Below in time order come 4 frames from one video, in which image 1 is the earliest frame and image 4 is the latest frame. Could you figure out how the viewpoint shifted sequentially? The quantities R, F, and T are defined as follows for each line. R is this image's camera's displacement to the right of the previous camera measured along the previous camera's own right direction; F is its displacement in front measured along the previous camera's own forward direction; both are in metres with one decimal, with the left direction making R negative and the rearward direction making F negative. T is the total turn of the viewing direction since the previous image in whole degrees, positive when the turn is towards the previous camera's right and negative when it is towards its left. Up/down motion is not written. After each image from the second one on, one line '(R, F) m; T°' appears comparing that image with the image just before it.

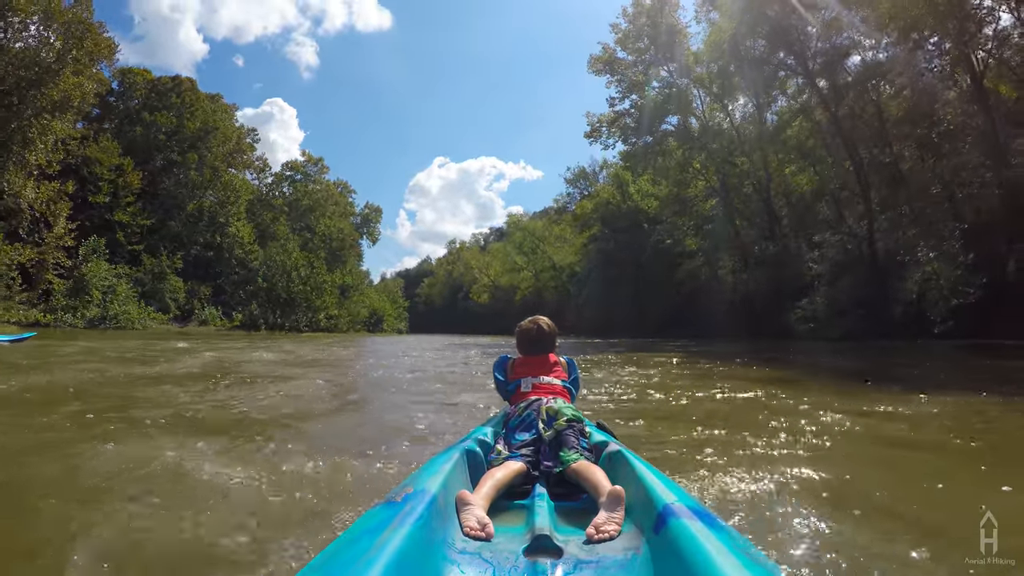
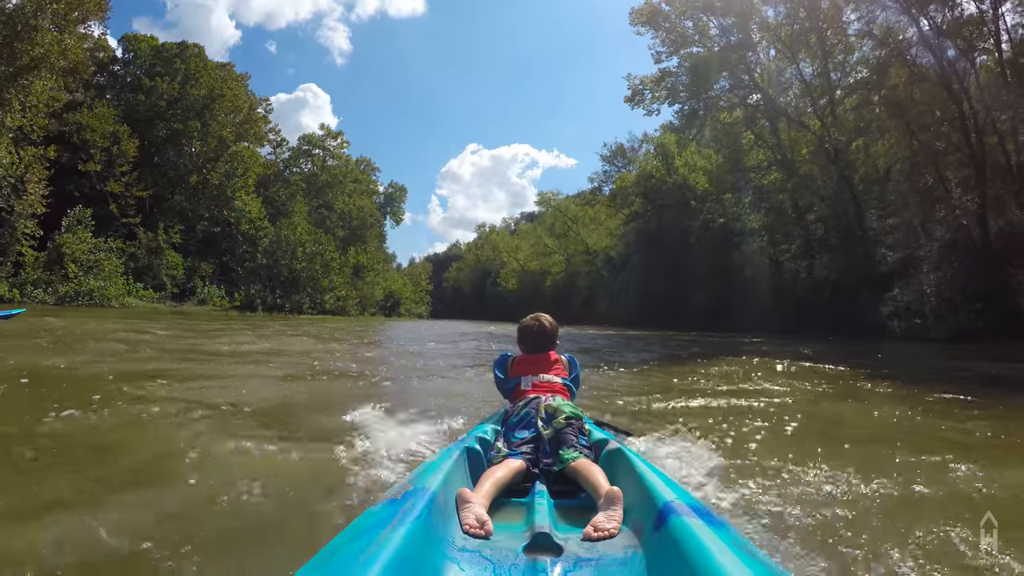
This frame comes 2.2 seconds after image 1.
(+0.2, +2.3) m; -3°
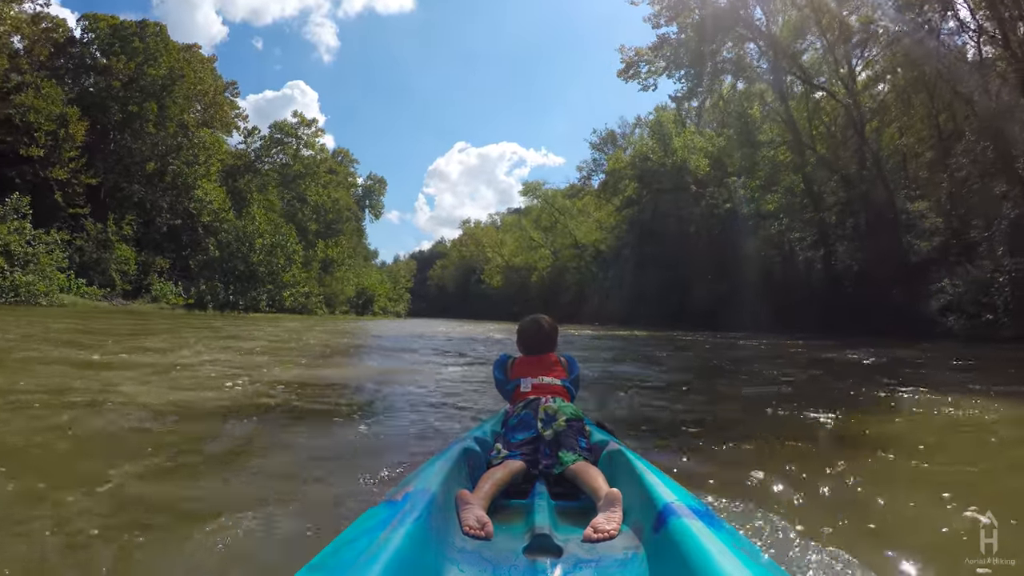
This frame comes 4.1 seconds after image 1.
(+0.2, +1.8) m; +1°
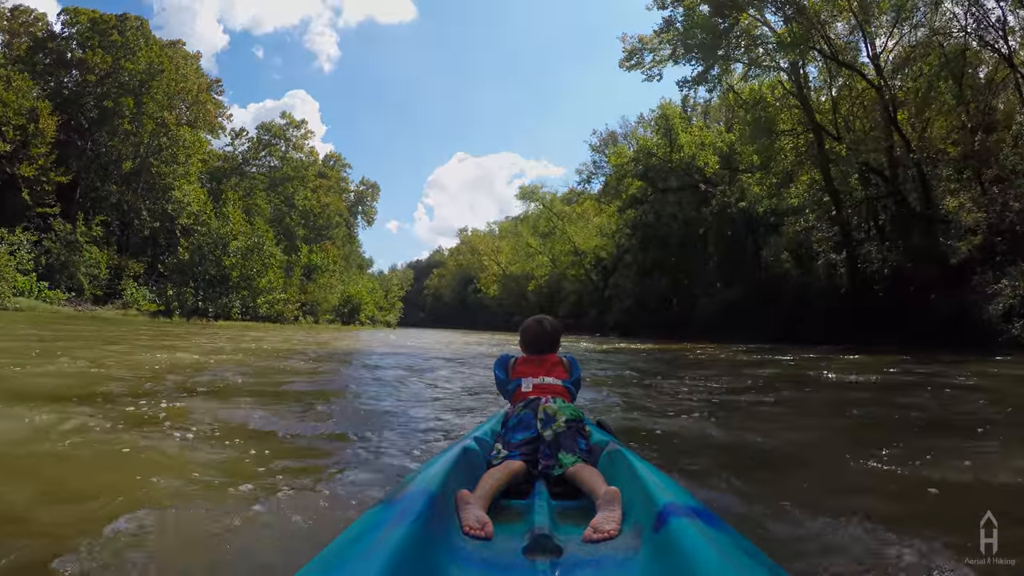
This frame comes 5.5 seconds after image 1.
(+0.1, +1.3) m; 0°
